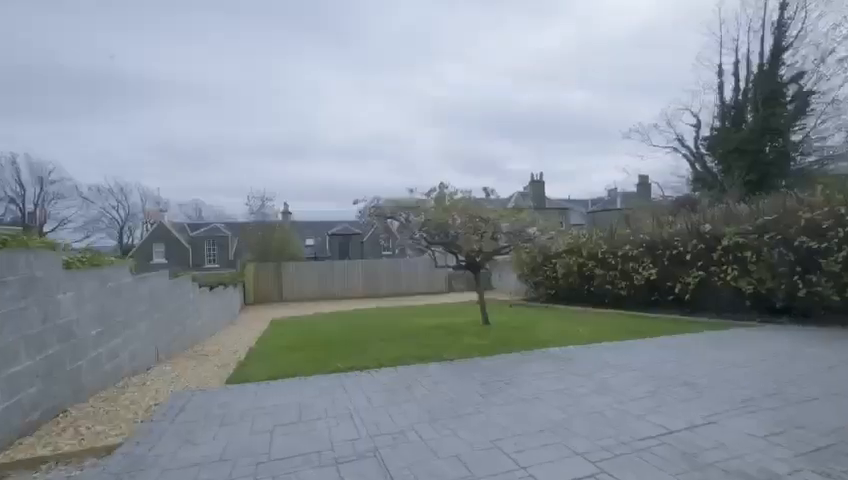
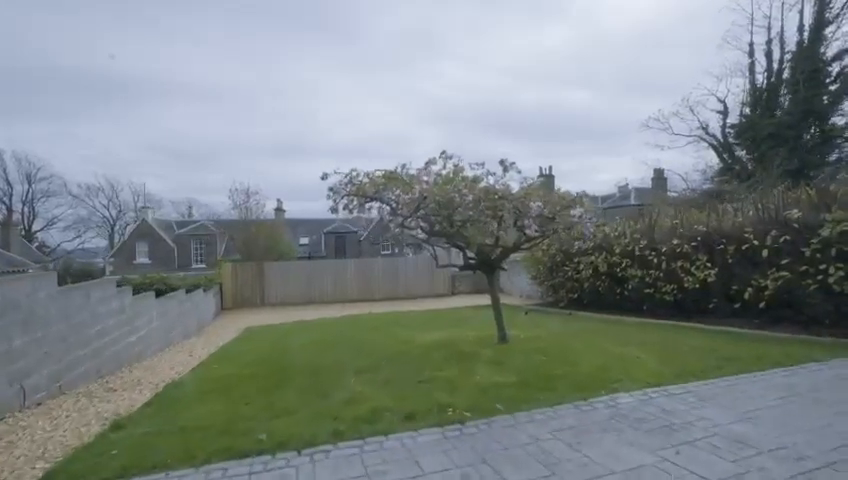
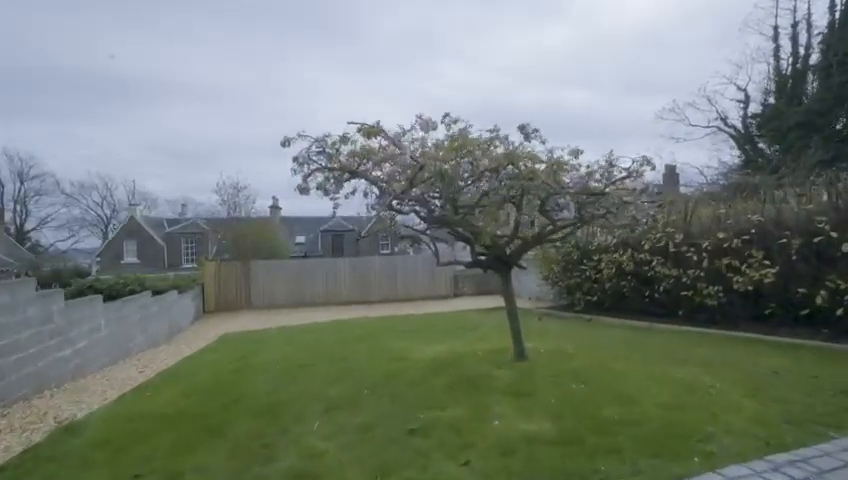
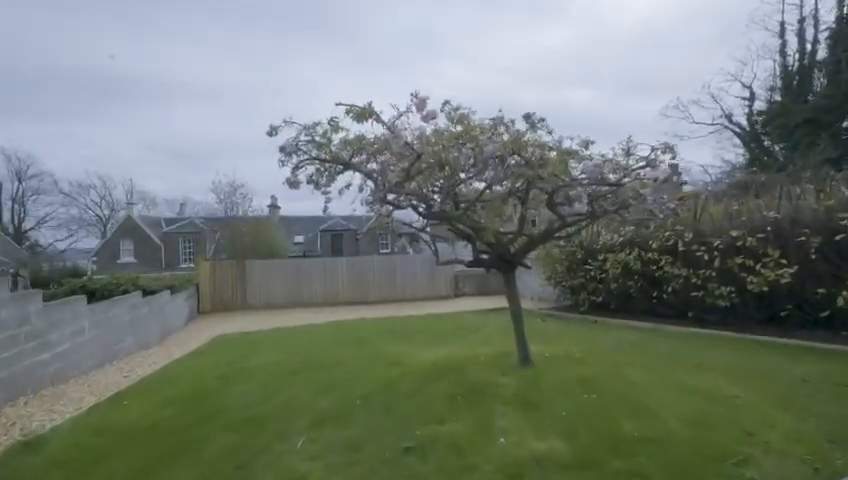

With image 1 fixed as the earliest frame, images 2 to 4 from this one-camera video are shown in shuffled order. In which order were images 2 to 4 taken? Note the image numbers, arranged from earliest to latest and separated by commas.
2, 3, 4
